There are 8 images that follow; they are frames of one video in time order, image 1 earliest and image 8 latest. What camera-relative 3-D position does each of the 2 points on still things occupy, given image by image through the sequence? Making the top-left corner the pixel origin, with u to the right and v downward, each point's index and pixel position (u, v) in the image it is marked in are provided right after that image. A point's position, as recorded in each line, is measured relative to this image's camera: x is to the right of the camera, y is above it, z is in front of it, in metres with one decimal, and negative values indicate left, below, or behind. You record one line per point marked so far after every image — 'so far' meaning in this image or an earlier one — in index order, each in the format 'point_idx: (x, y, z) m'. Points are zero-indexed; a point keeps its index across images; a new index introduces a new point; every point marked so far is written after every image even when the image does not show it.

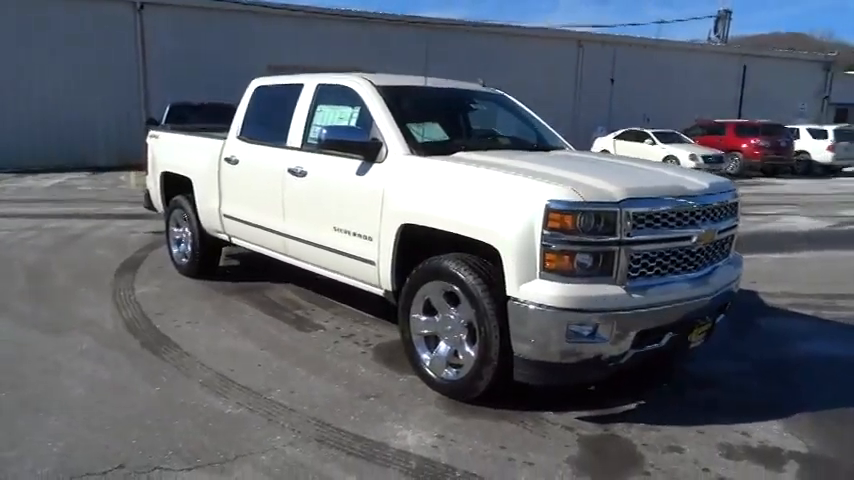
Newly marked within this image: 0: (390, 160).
0: (-0.3, +0.6, +5.2) m
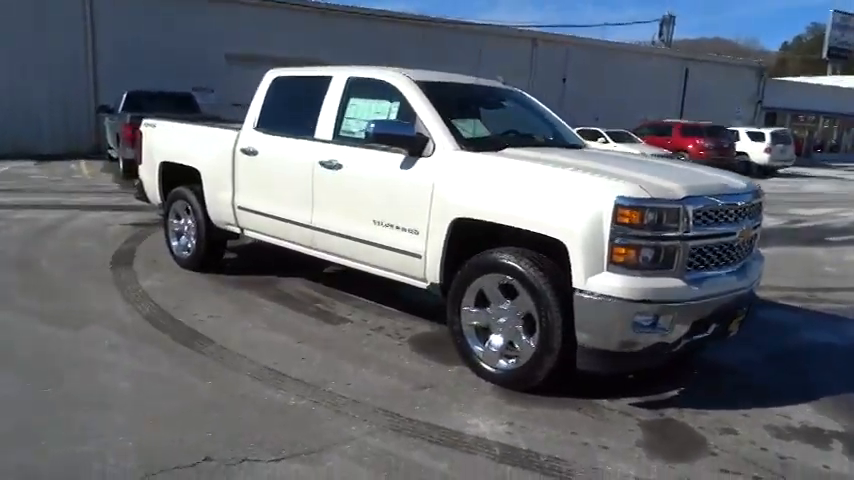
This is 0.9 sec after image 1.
0: (+0.1, +0.7, +5.3) m
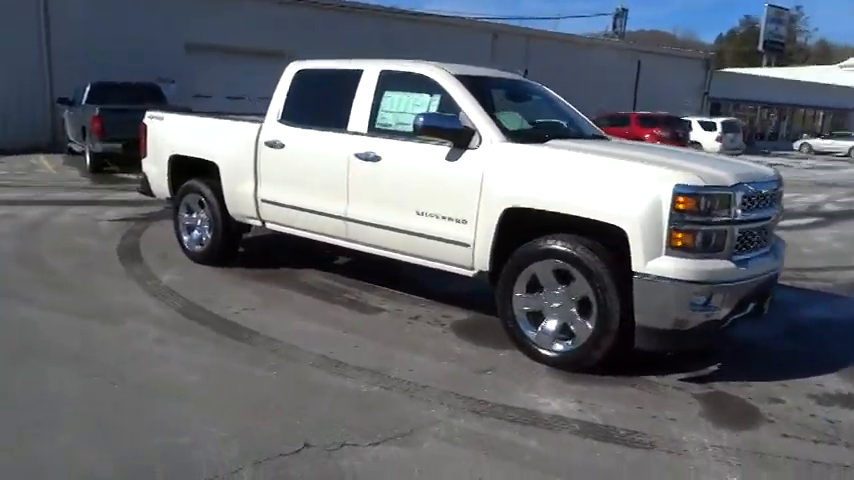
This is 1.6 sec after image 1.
0: (+0.5, +0.8, +5.5) m
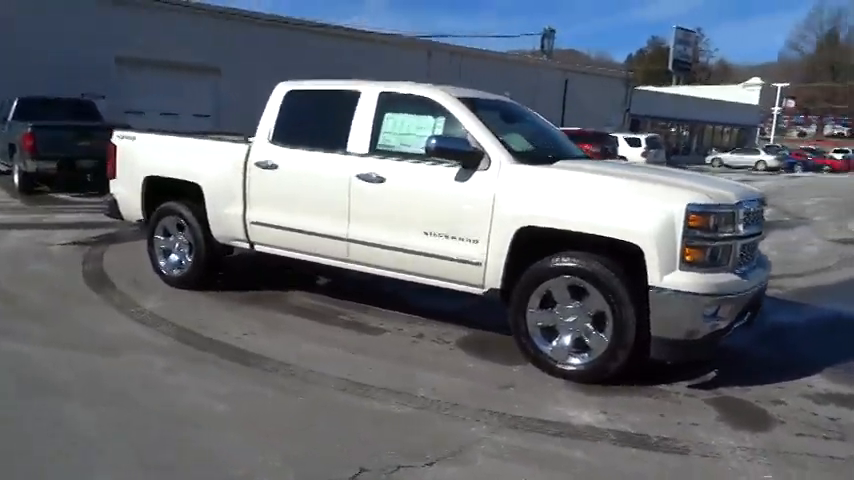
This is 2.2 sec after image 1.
0: (+0.6, +0.6, +5.6) m
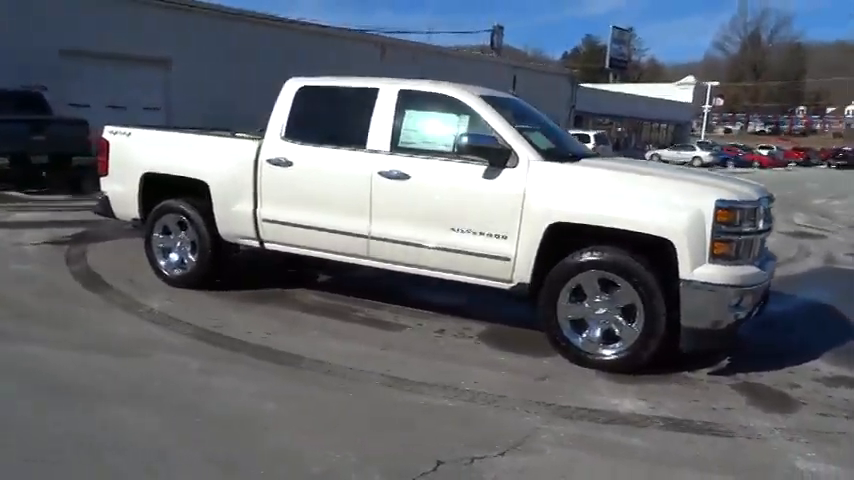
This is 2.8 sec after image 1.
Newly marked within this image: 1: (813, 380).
0: (+0.8, +0.7, +5.8) m
1: (+3.3, -1.2, +5.6) m
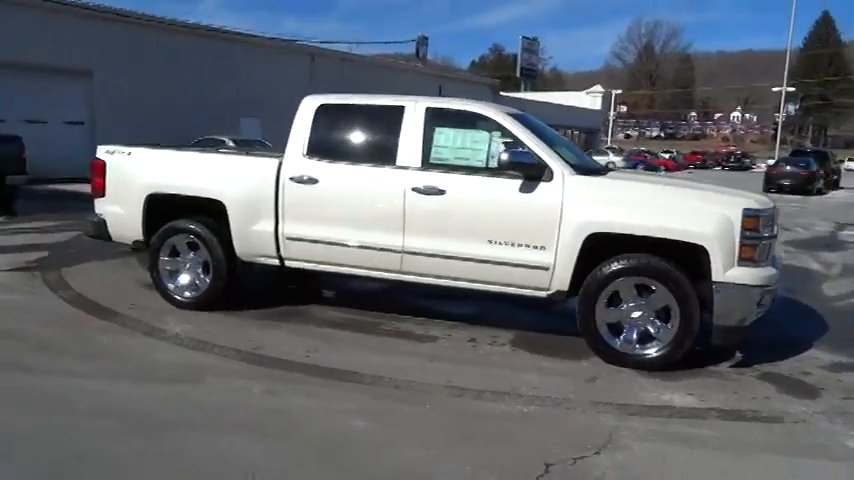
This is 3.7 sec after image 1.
0: (+1.2, +0.6, +6.1) m
1: (+3.7, -1.2, +6.2) m
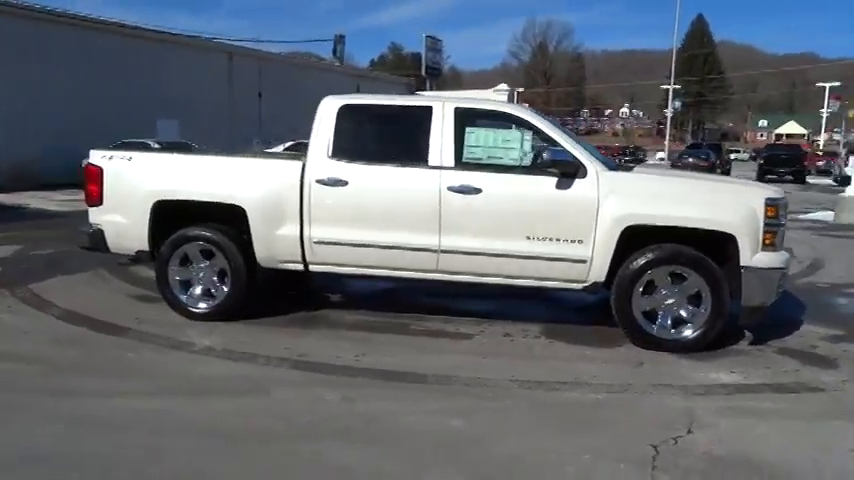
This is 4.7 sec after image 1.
0: (+1.6, +0.6, +6.4) m
1: (+4.1, -1.0, +6.8) m
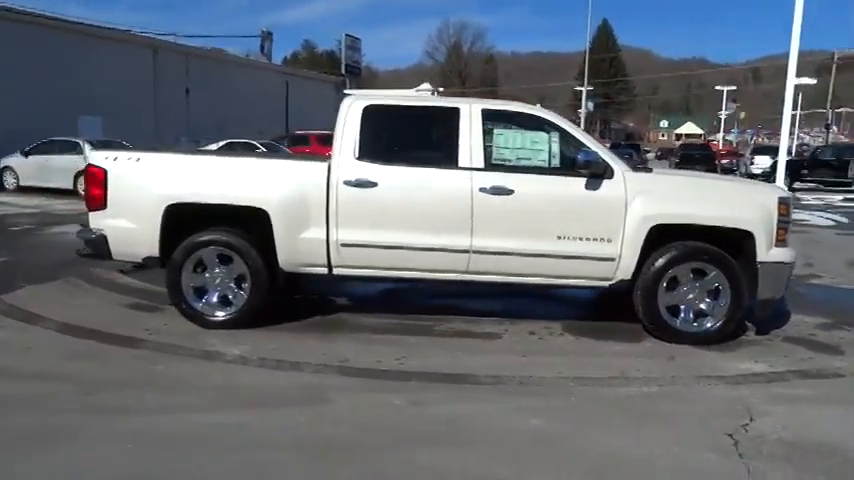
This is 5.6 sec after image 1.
0: (+1.9, +0.6, +6.6) m
1: (+4.4, -1.0, +7.4) m
